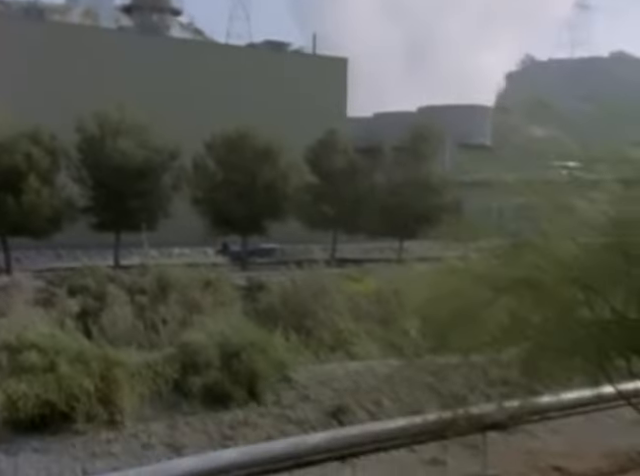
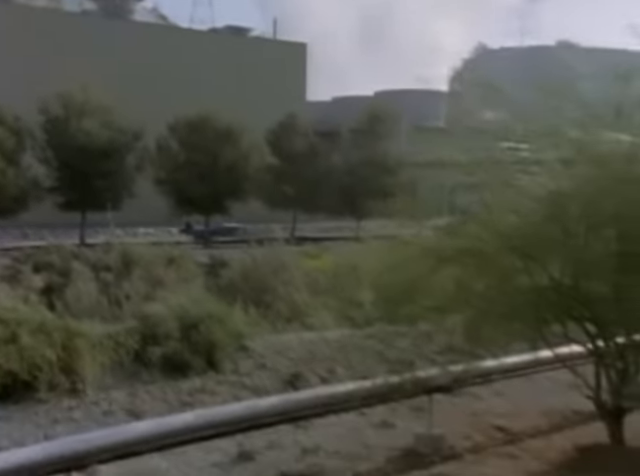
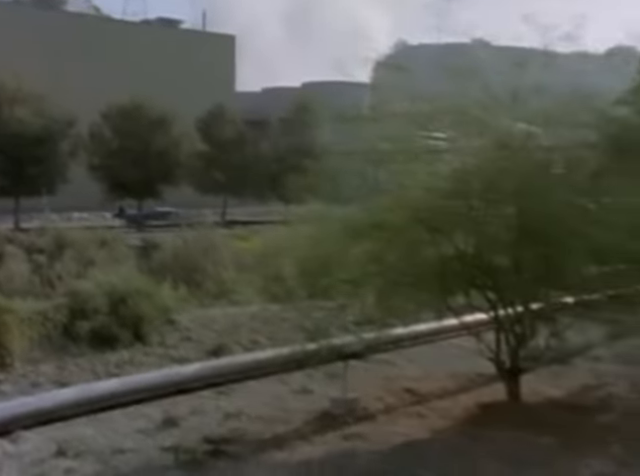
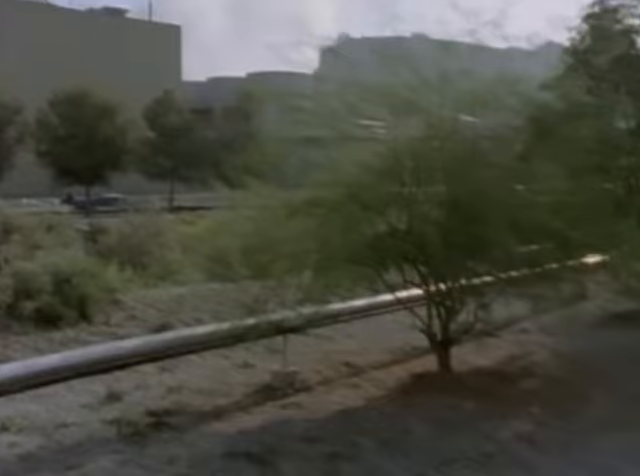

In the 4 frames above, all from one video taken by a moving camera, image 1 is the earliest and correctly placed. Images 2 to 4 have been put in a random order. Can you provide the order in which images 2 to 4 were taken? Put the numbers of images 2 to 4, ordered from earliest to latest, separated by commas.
2, 3, 4
